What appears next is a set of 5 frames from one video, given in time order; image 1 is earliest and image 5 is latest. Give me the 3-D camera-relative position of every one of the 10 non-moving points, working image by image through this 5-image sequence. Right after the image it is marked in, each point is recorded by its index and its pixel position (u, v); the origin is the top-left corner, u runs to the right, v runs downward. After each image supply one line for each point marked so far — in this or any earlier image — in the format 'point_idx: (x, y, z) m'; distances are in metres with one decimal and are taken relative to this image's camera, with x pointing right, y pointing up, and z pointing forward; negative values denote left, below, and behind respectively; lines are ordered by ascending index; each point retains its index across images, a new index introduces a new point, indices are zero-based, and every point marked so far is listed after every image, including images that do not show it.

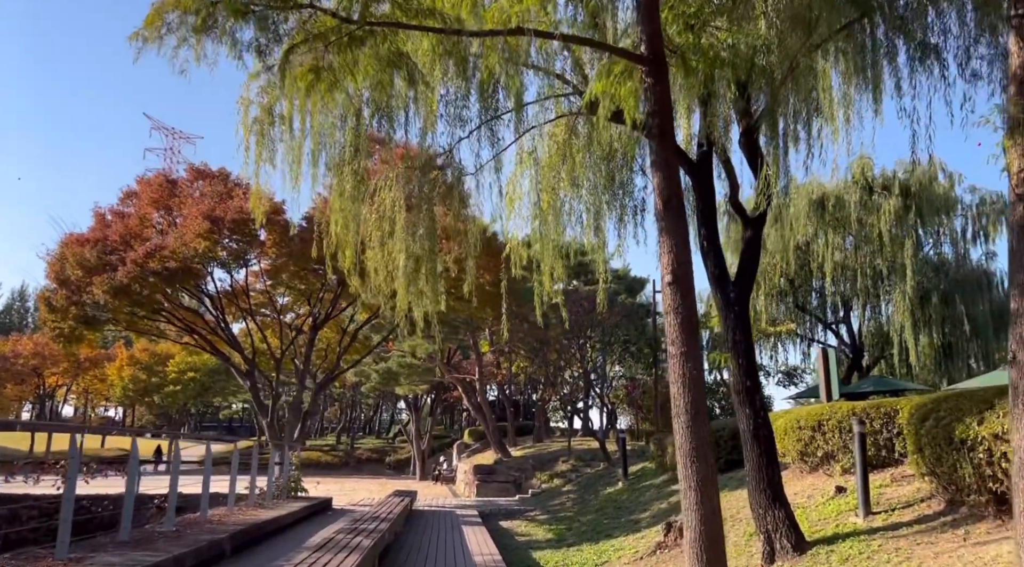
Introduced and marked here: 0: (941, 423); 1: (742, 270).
0: (+3.4, -1.1, +6.5) m
1: (+2.1, +0.2, +7.6) m
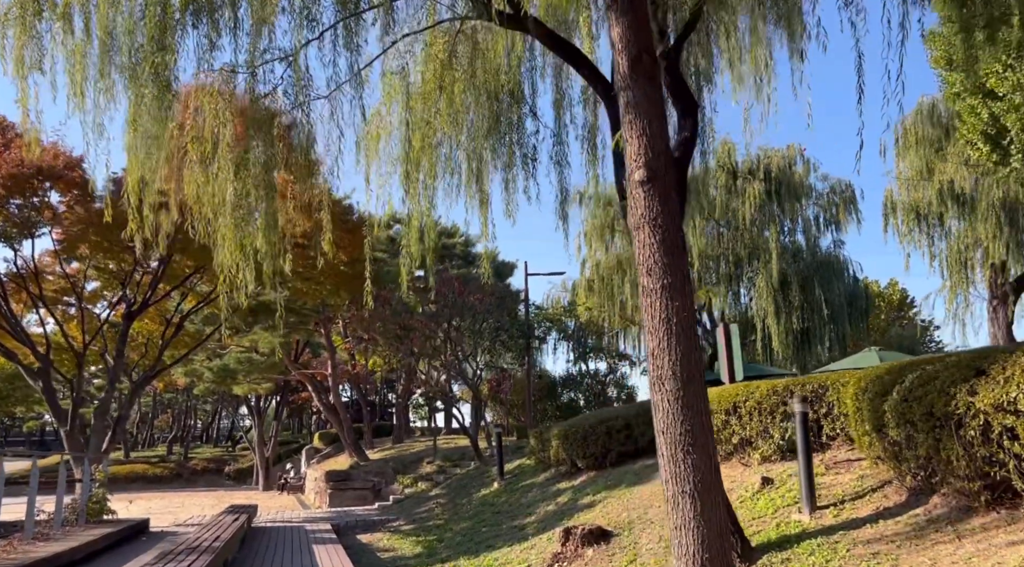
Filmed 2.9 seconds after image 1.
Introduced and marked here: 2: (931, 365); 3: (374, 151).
0: (+2.6, -0.7, +5.3) m
1: (+1.2, +0.6, +6.2) m
2: (+2.8, -0.5, +5.5) m
3: (-1.2, +1.2, +7.4) m
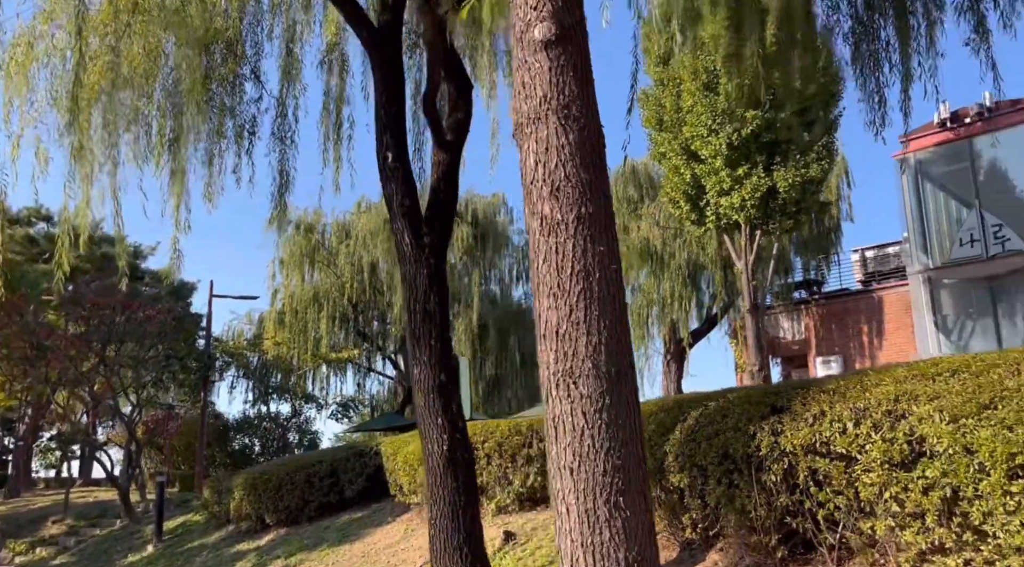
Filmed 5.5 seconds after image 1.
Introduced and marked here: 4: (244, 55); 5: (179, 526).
0: (+1.1, -0.9, +4.6) m
1: (-0.5, +0.5, +5.0) m
2: (+1.2, -0.7, +4.9) m
3: (-3.1, +1.3, +5.3) m
4: (-2.0, +1.7, +6.1) m
5: (-4.6, -3.3, +11.4) m
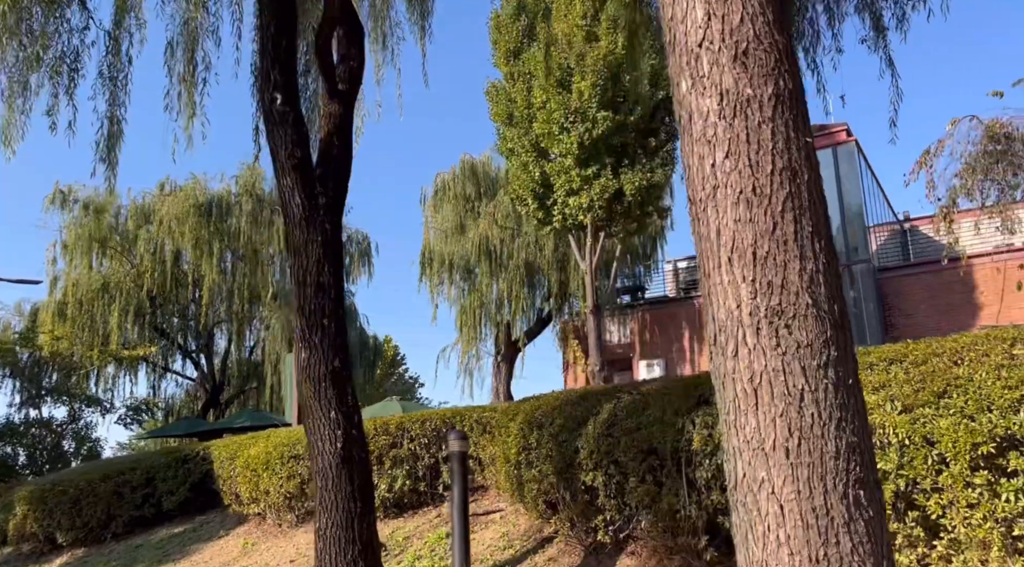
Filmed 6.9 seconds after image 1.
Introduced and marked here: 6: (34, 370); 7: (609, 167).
0: (+0.6, -0.8, +4.3) m
1: (-1.0, +0.7, +4.3) m
2: (+0.6, -0.6, +4.5) m
3: (-3.6, +1.5, +3.9) m
4: (-2.7, +1.9, +5.0) m
5: (-6.6, -3.0, +9.5) m
6: (-11.0, -2.0, +19.1) m
7: (+1.4, +1.7, +11.8) m
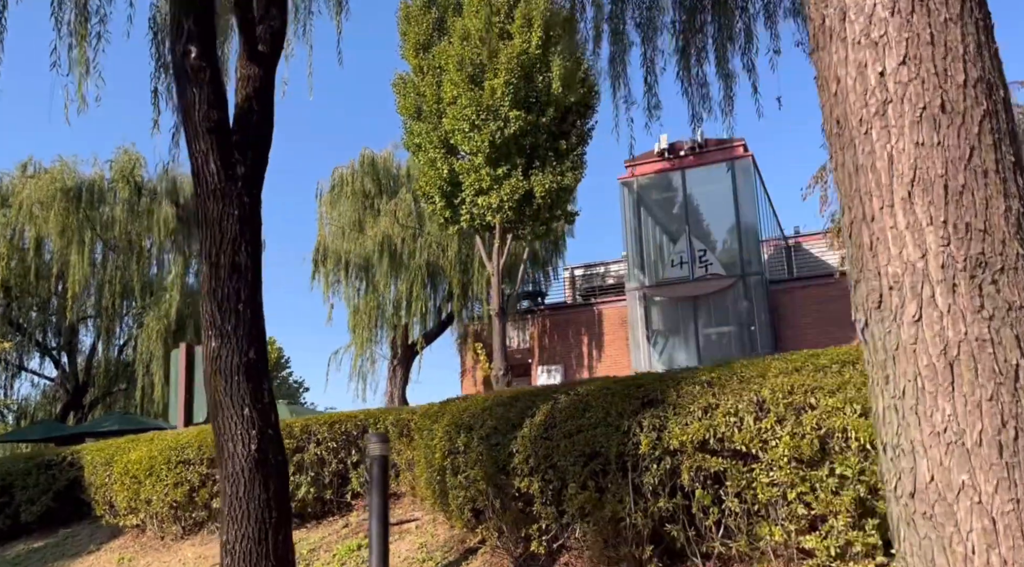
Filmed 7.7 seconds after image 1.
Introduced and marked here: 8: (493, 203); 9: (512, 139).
0: (+0.3, -0.7, +4.0) m
1: (-1.2, +0.8, +3.8) m
2: (+0.3, -0.6, +4.2) m
3: (-3.8, +1.7, +3.1) m
4: (-3.0, +2.0, +4.3) m
5: (-7.7, -2.8, +8.1) m
6: (-13.3, -1.7, +17.1) m
7: (+0.1, +1.6, +11.6) m
8: (-0.3, +1.1, +11.5) m
9: (0.0, +2.0, +11.4) m
